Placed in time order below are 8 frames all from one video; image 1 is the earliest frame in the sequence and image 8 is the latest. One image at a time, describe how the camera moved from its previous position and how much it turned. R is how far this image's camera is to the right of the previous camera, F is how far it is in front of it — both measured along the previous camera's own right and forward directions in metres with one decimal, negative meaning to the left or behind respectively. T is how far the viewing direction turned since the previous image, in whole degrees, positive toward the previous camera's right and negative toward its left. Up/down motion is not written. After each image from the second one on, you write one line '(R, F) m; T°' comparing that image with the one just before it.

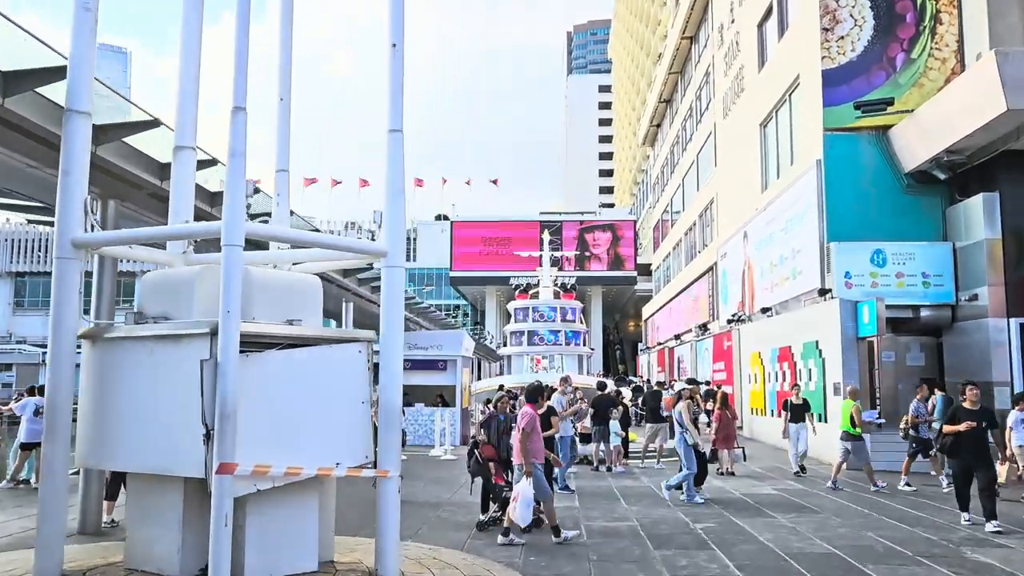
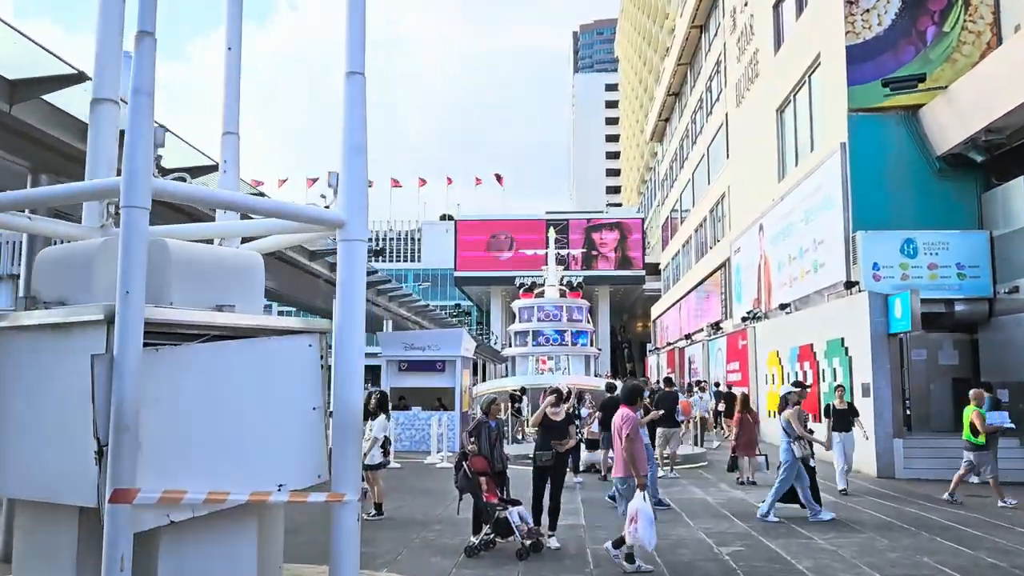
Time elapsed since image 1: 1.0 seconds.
(+0.1, +1.2) m; 0°
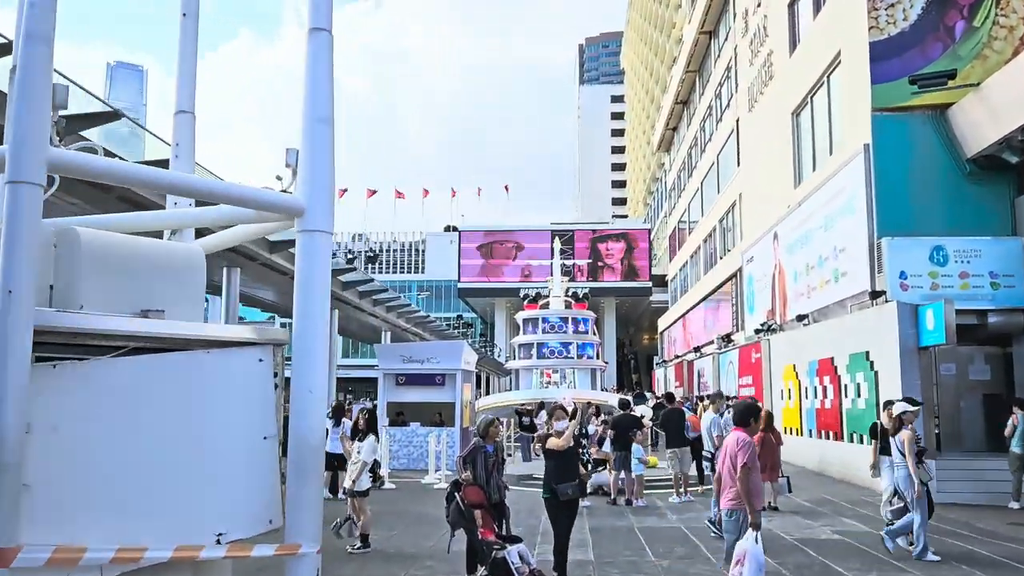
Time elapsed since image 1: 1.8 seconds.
(0.0, +0.9) m; 0°
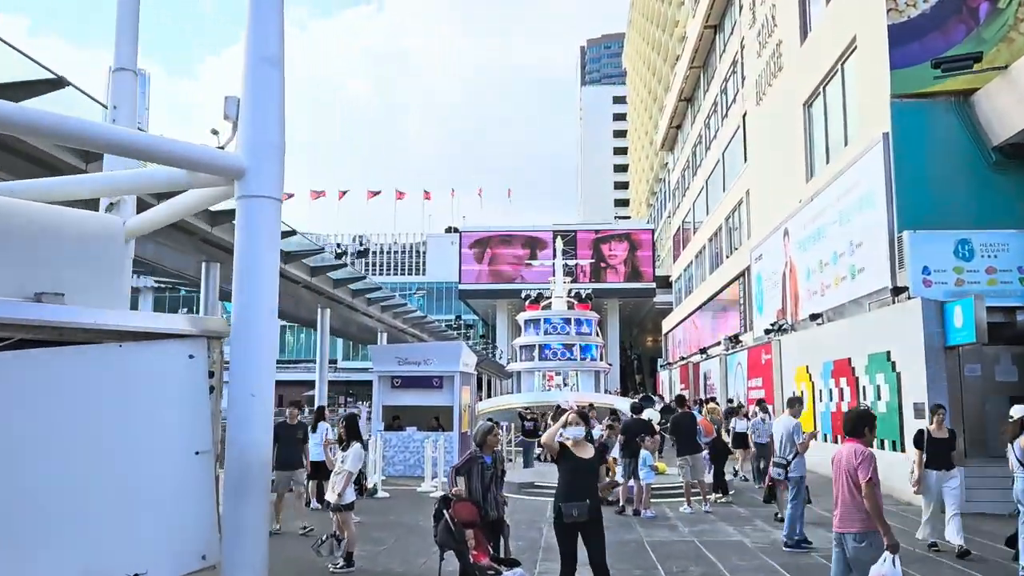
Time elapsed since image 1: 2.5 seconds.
(0.0, +0.8) m; 0°
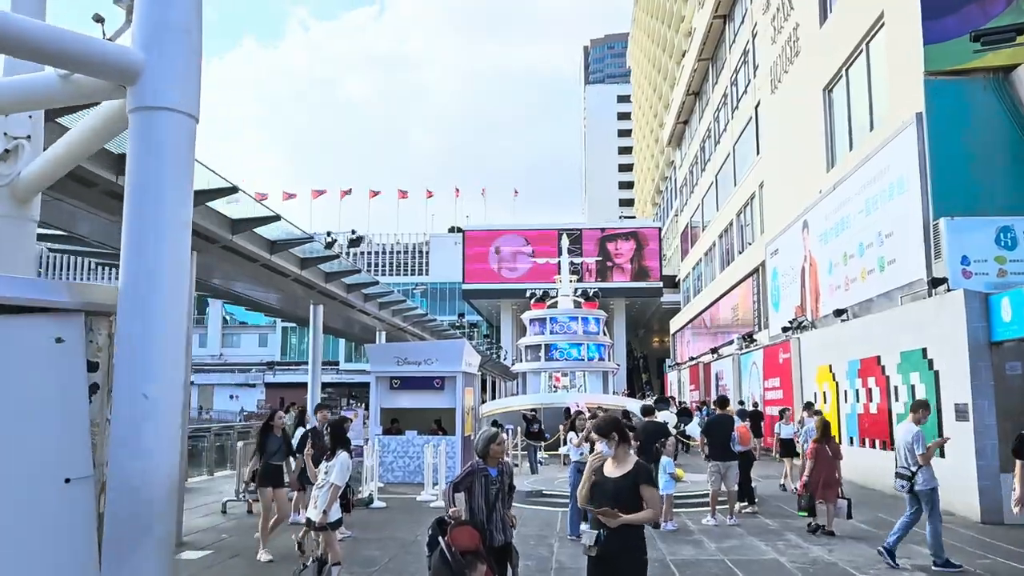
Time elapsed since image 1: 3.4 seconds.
(0.0, +1.0) m; 0°
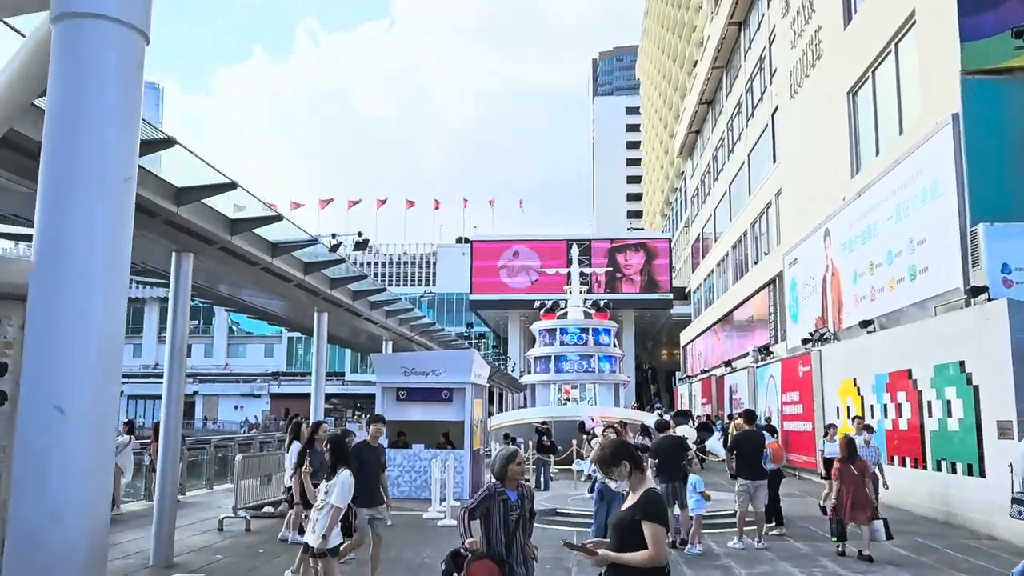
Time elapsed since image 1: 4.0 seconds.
(-0.1, +0.6) m; 0°
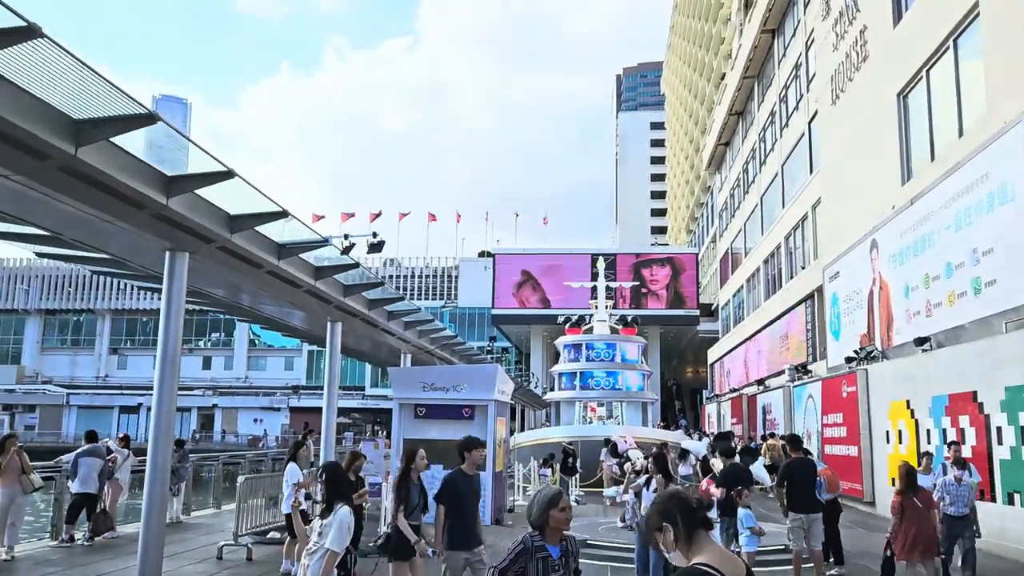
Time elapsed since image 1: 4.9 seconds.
(-0.1, +1.0) m; -1°
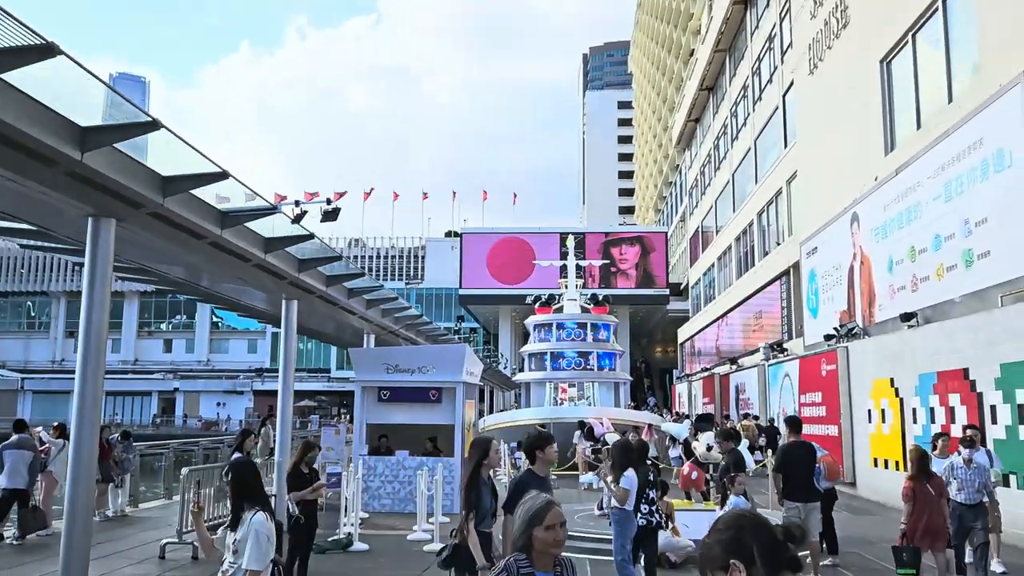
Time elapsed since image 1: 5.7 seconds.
(0.0, +0.9) m; +2°
